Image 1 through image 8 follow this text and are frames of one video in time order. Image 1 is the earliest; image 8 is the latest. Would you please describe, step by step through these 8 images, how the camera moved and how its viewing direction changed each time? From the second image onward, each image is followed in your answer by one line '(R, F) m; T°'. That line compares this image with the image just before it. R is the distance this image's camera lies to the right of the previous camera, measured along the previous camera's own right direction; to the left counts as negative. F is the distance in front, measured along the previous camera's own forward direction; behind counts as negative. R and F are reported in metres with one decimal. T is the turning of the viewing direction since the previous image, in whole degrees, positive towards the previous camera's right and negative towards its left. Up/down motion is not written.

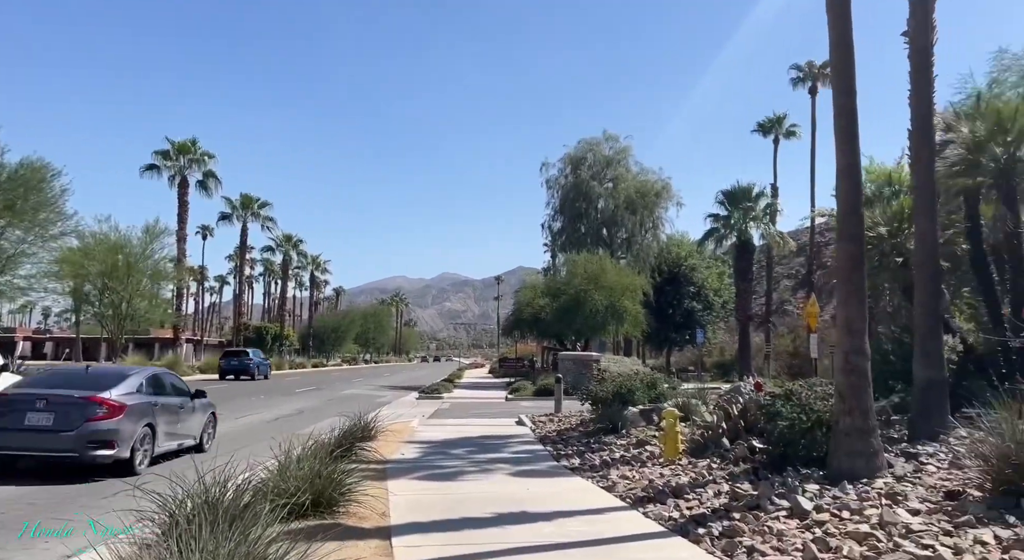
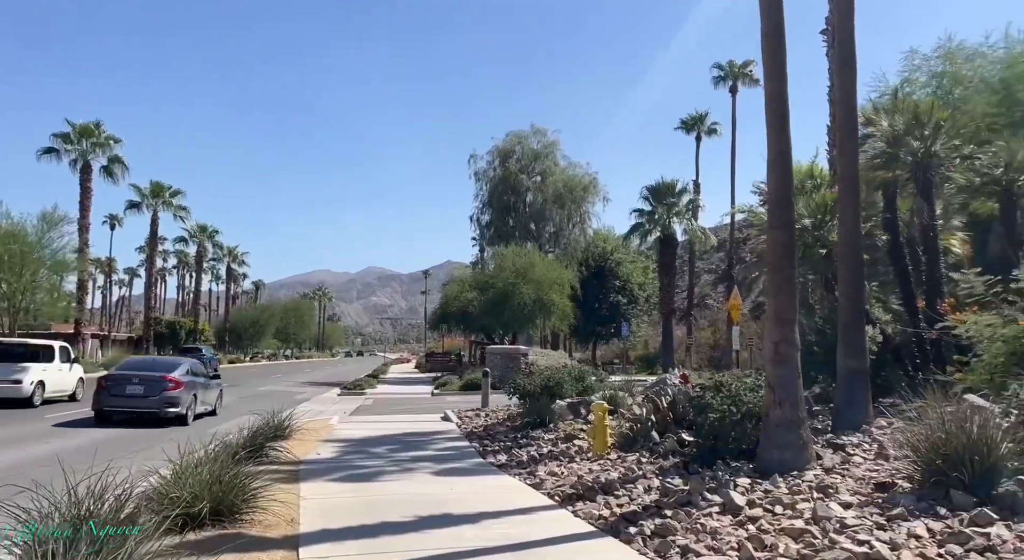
(0.0, +0.5) m; +5°
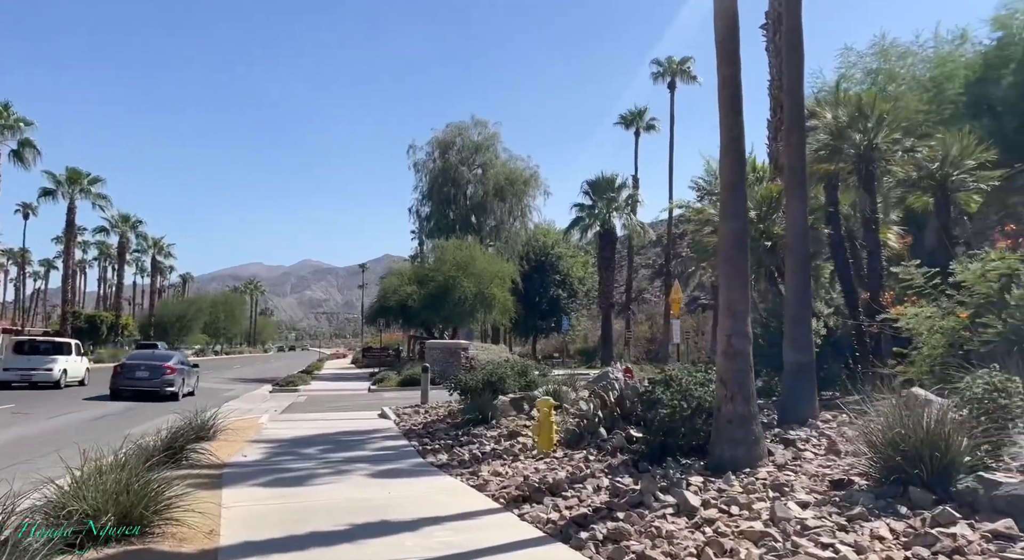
(0.0, +0.5) m; +5°
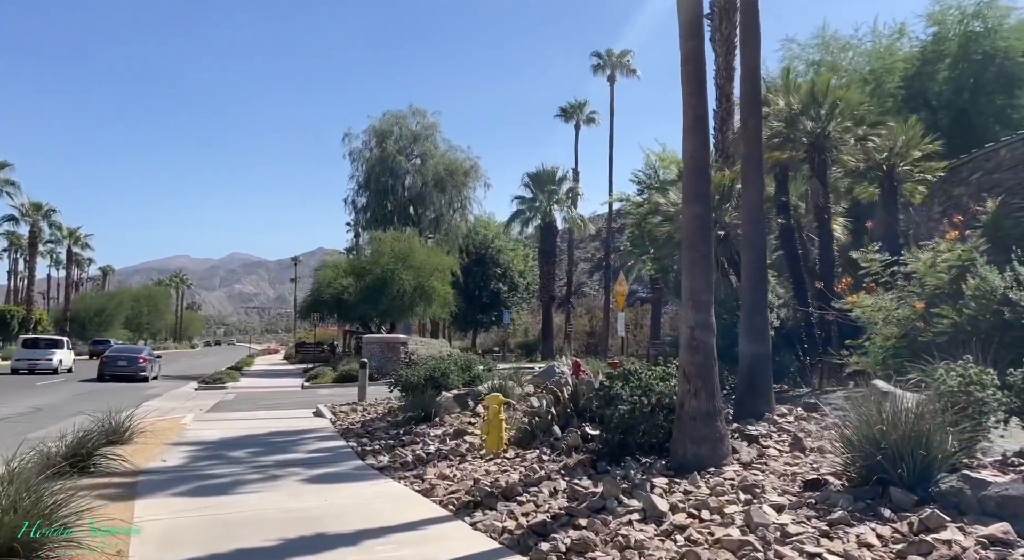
(-0.1, +0.7) m; +5°
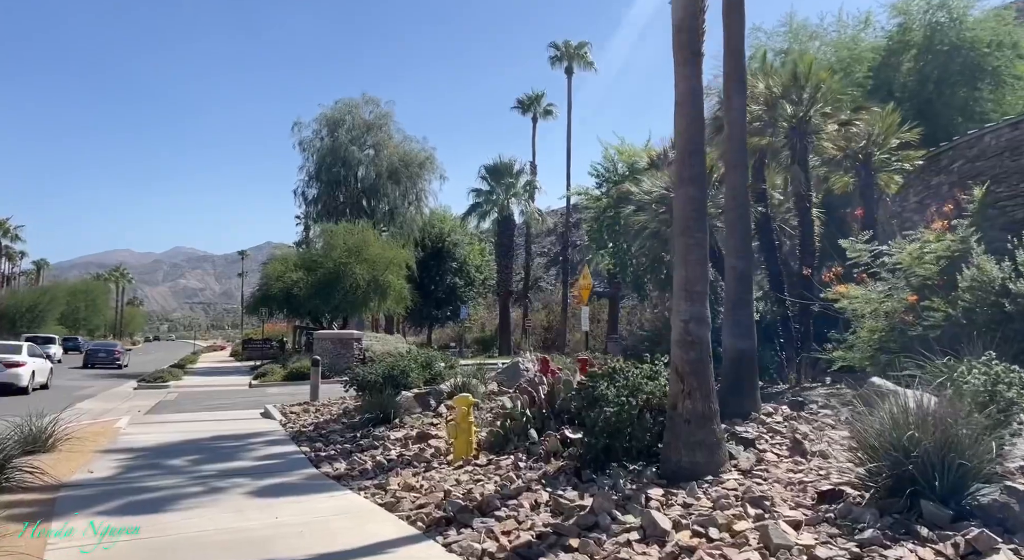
(-0.2, +0.9) m; +4°
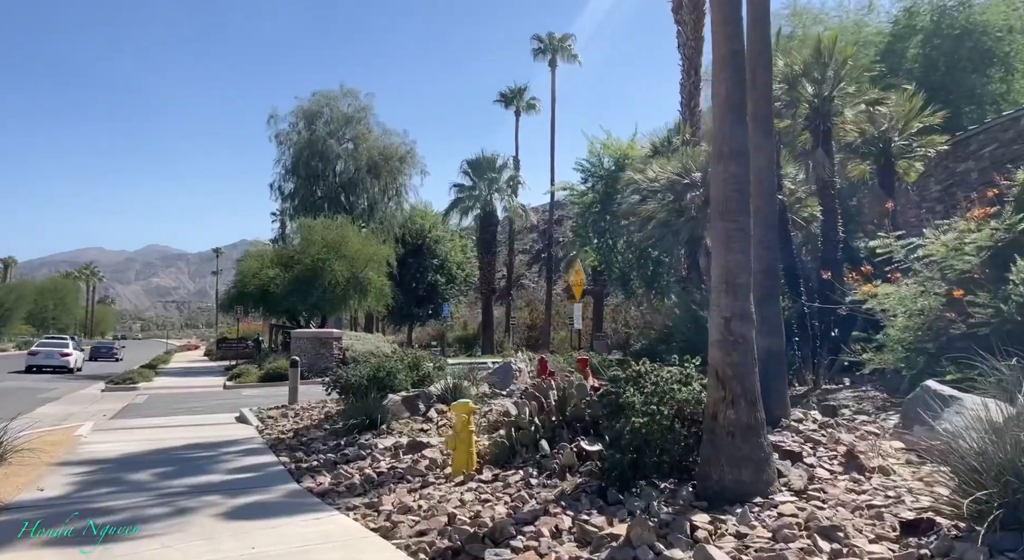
(-0.3, +1.1) m; +2°
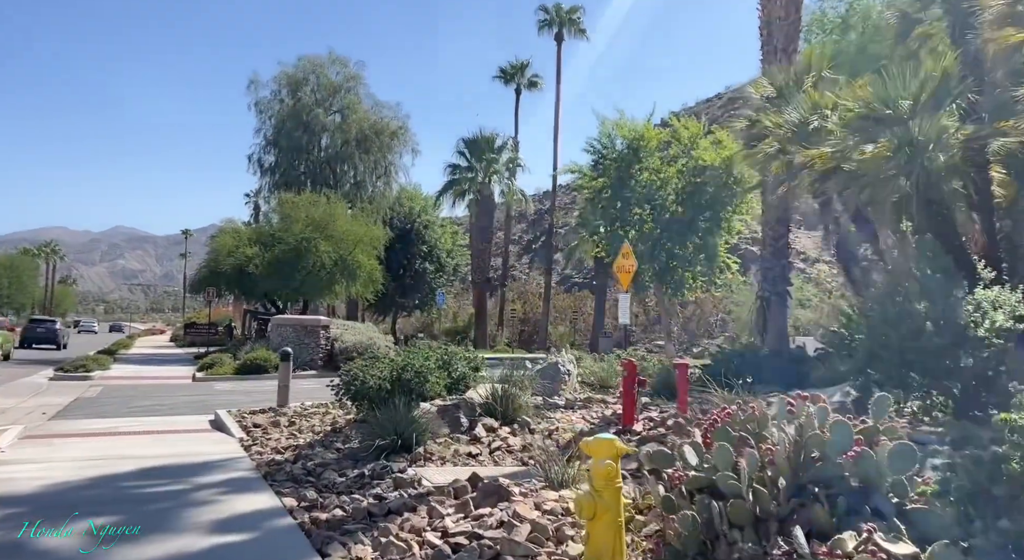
(-1.5, +3.7) m; +2°
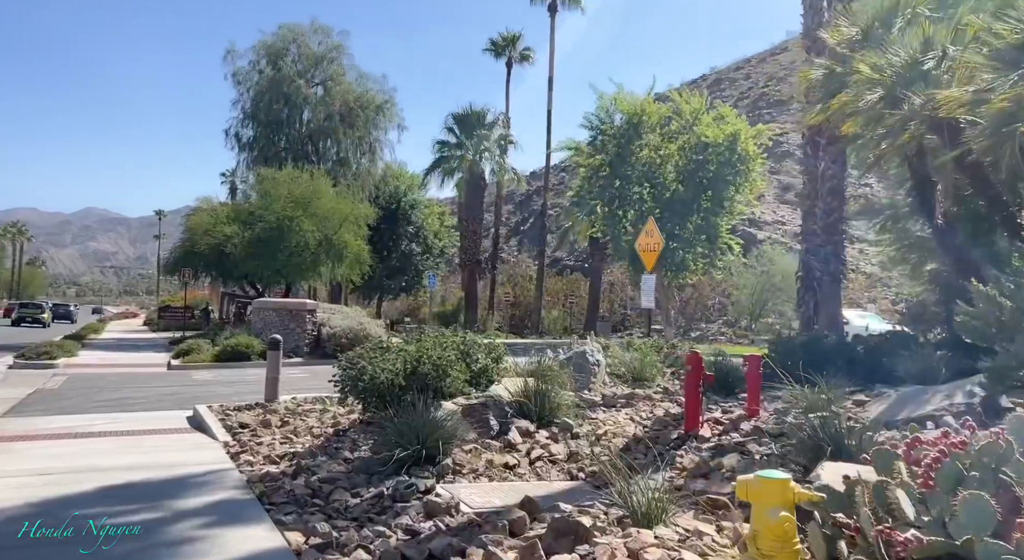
(-0.7, +1.8) m; +2°
